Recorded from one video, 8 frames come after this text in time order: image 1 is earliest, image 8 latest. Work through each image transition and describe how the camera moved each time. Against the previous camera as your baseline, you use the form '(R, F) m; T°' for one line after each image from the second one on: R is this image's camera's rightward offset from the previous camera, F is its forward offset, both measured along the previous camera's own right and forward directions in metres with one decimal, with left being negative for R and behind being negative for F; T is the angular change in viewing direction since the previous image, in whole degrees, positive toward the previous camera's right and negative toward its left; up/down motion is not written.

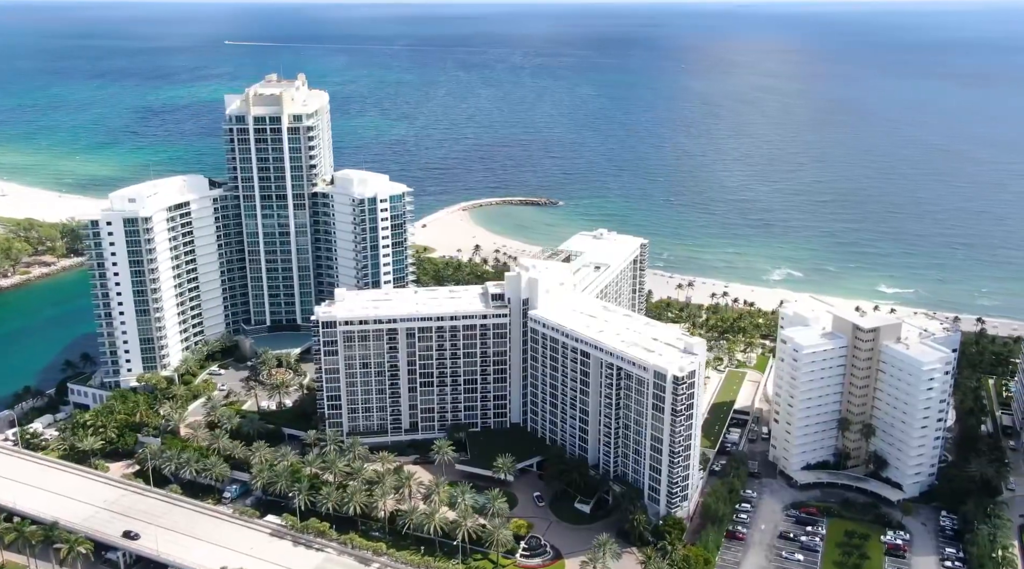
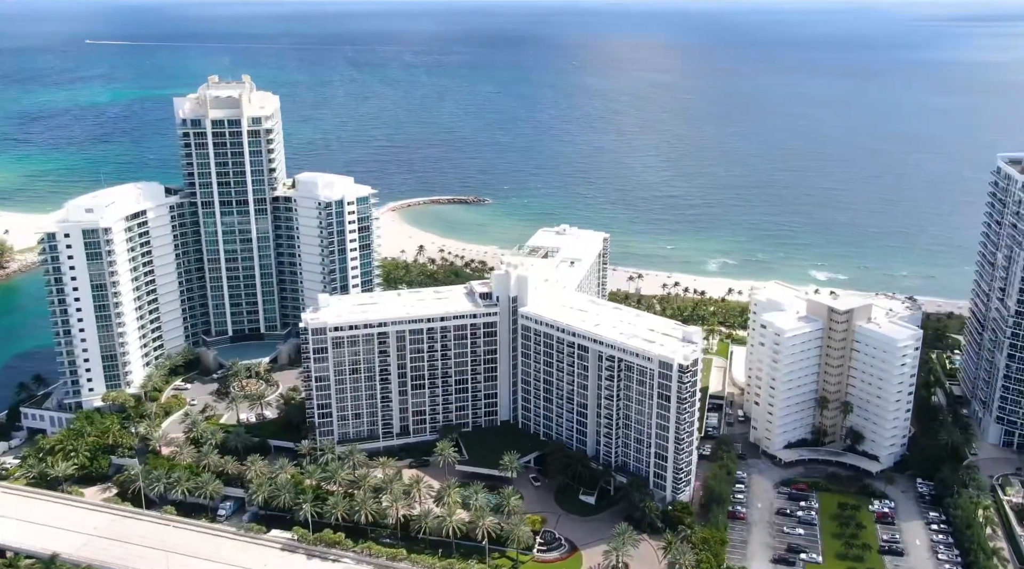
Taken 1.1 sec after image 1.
(-14.6, +0.2) m; +8°
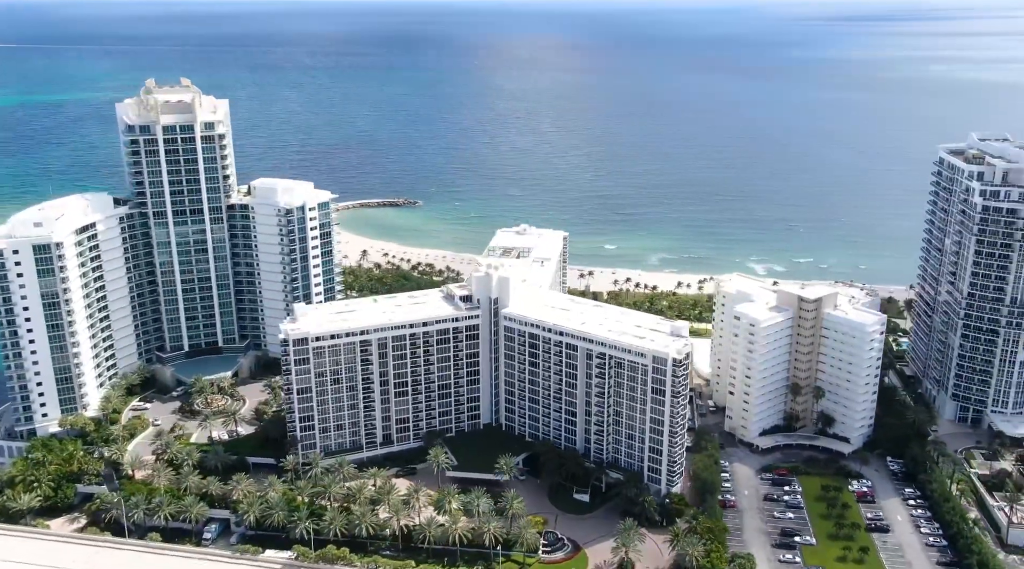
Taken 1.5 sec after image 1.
(-11.7, +1.3) m; +7°
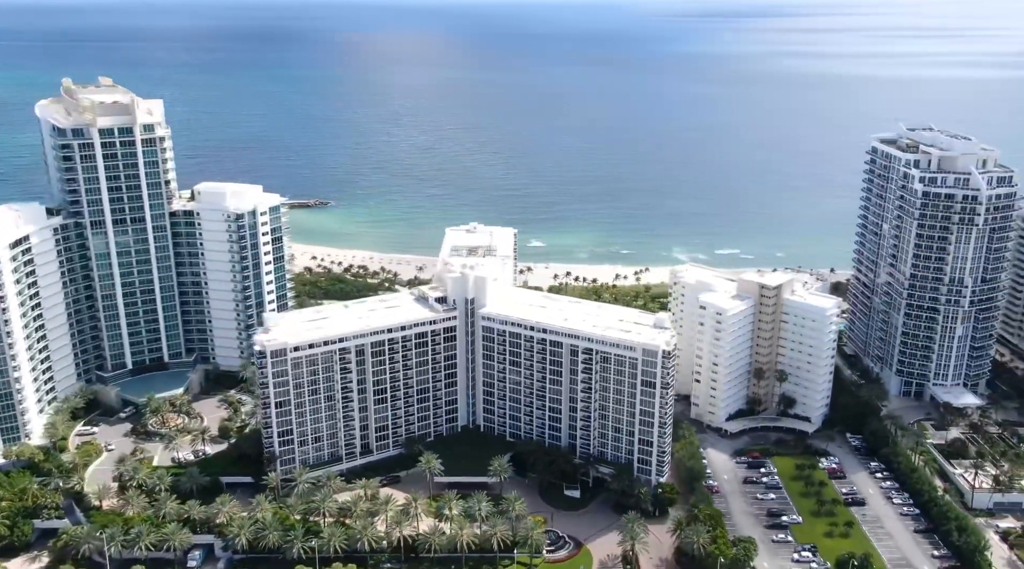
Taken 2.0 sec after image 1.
(-14.2, +2.3) m; +9°
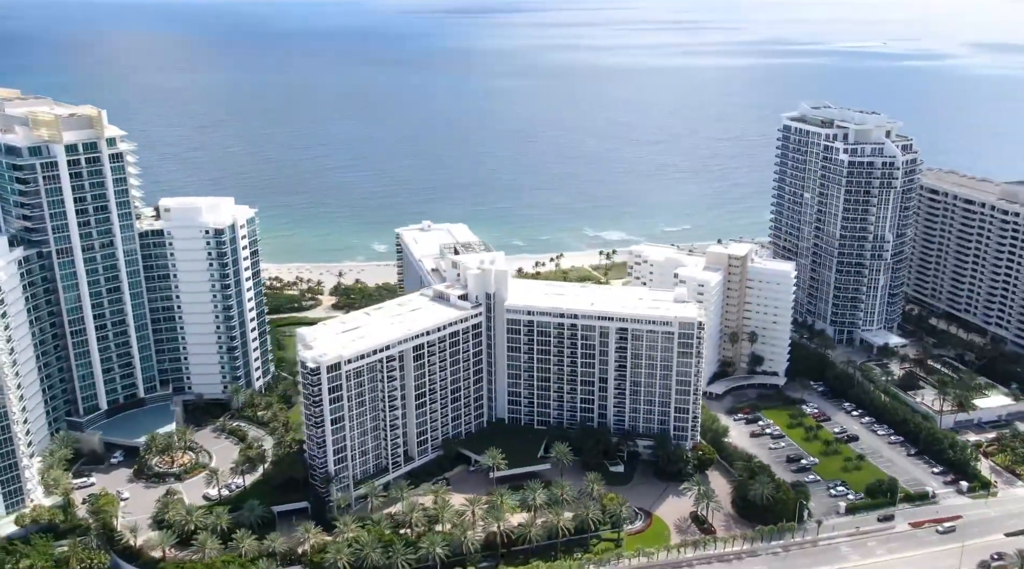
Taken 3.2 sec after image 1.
(-34.7, +3.4) m; +16°
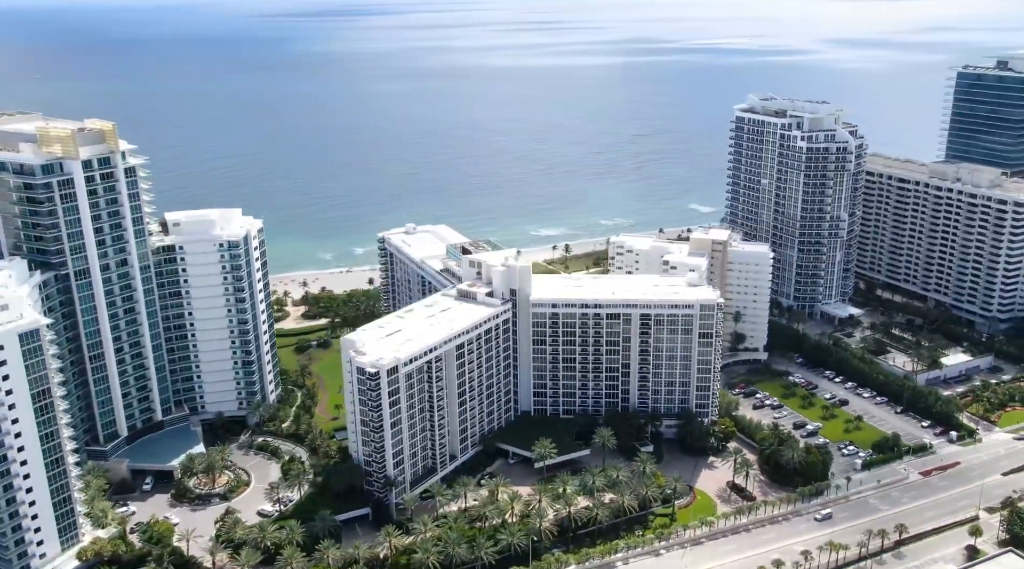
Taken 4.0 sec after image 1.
(-21.9, -1.0) m; +9°
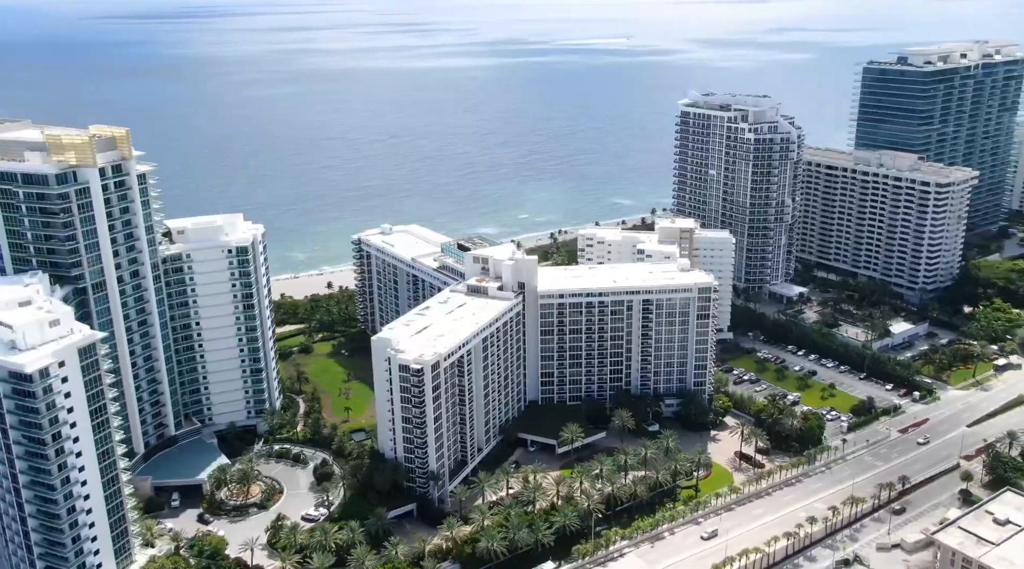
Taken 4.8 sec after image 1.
(-20.1, -1.5) m; +9°
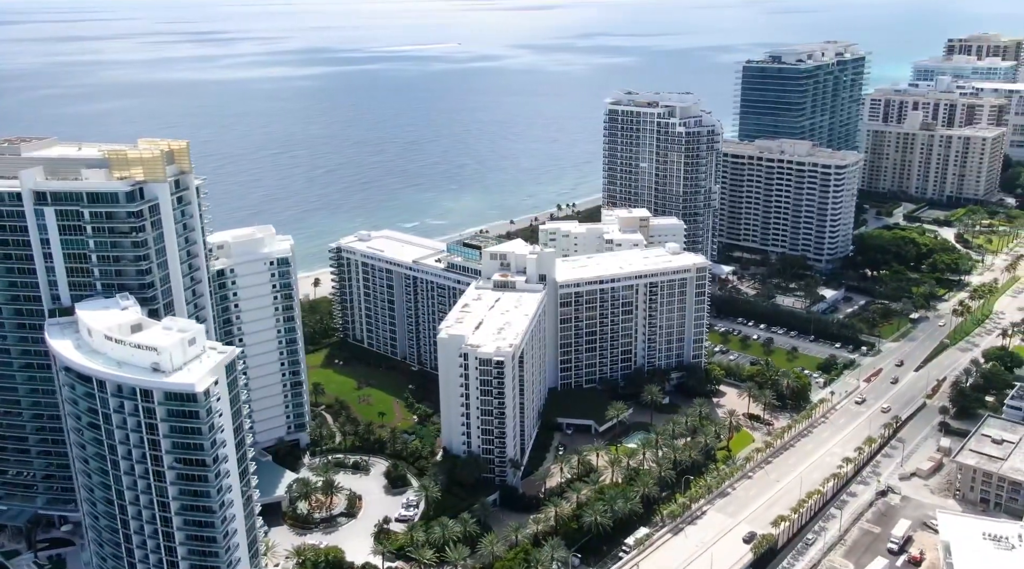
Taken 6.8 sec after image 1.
(-32.2, -1.1) m; +13°
